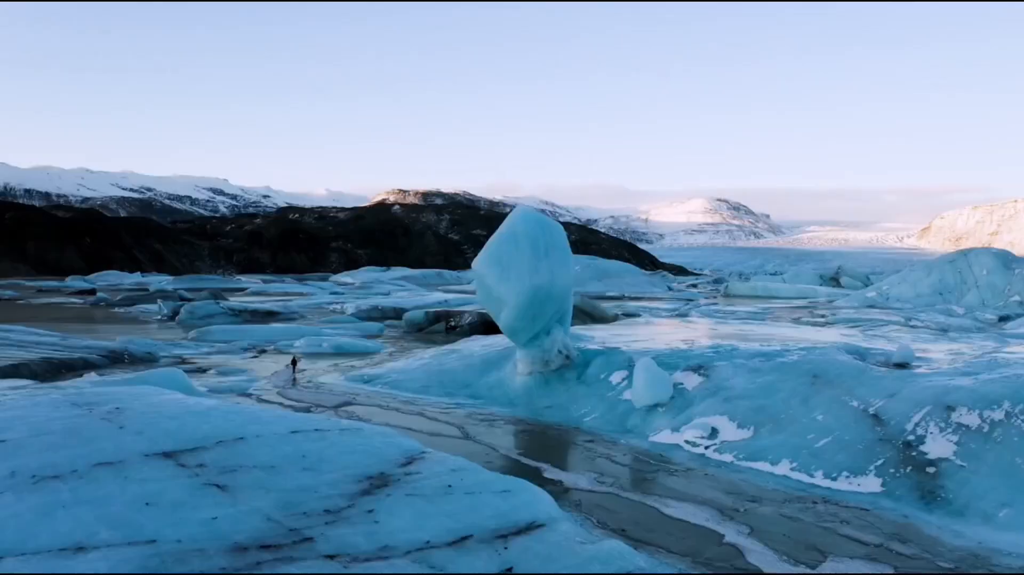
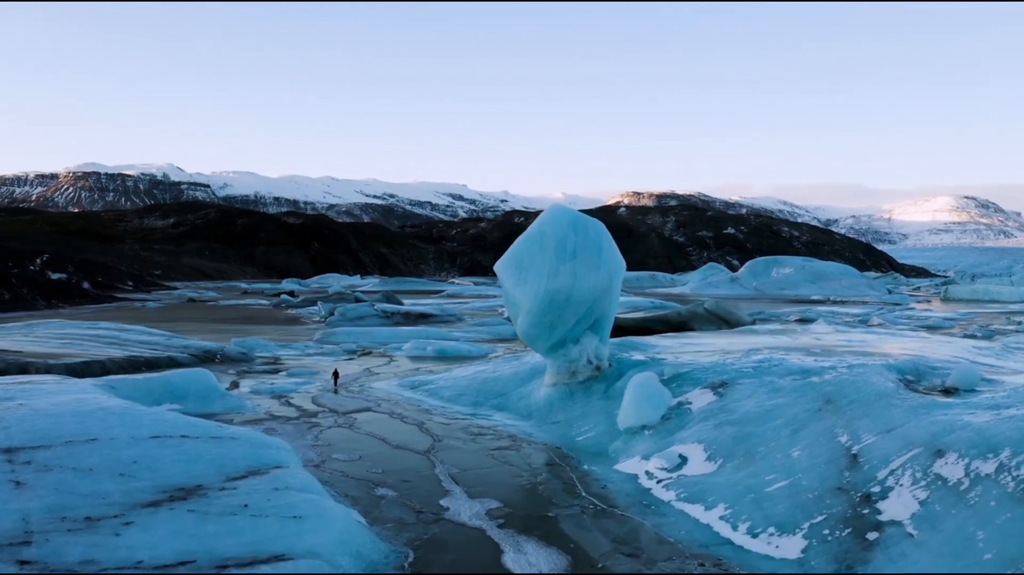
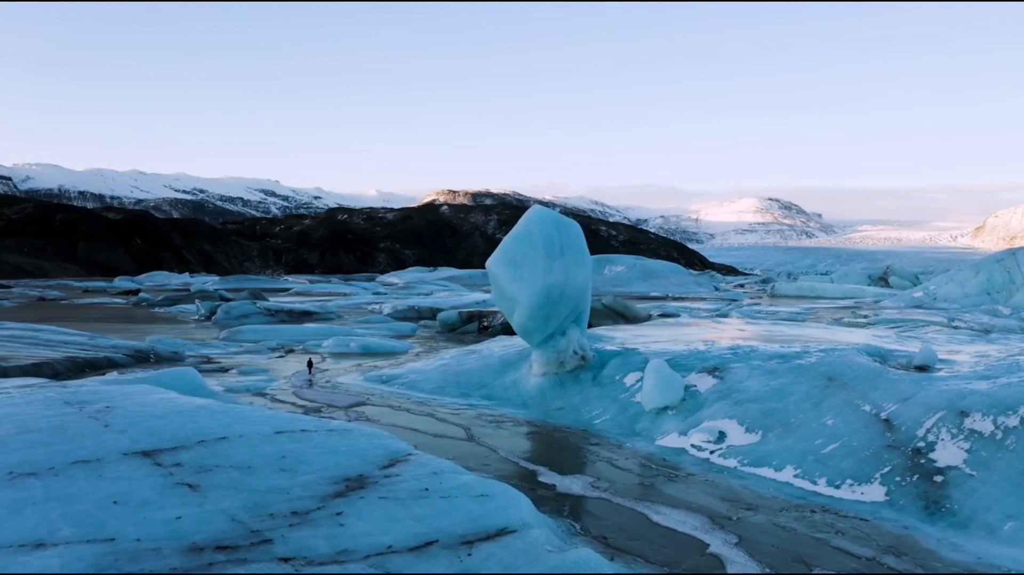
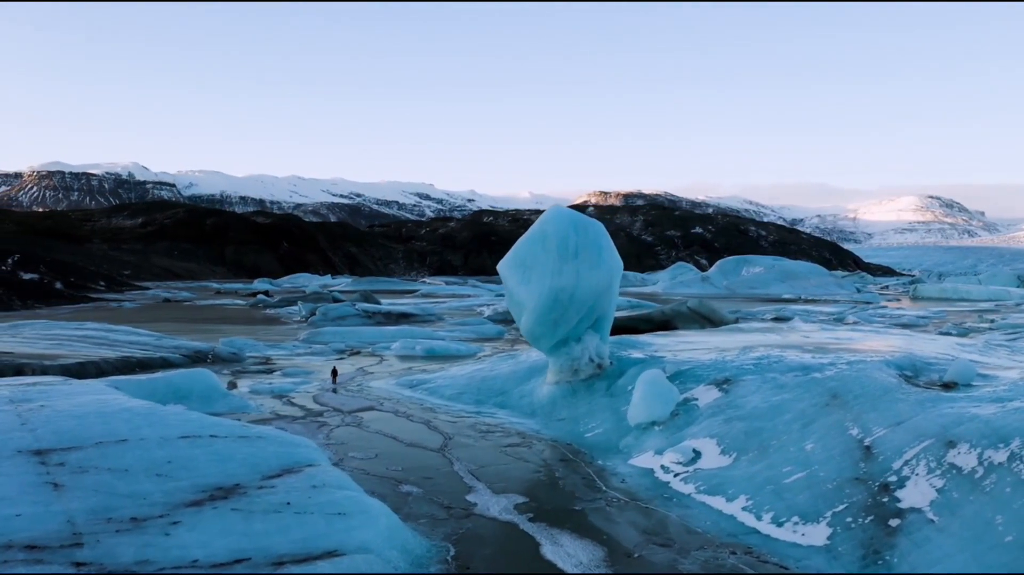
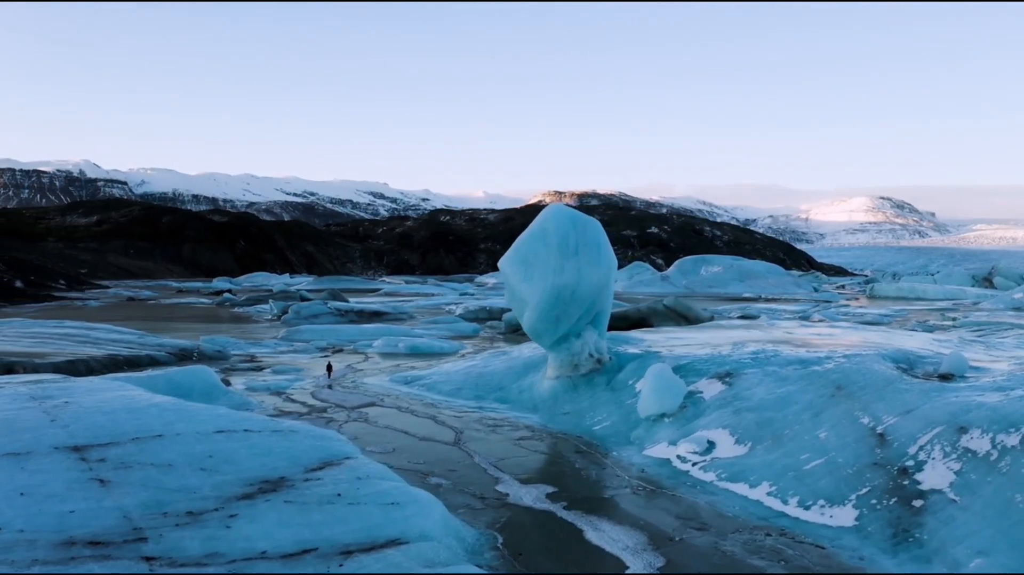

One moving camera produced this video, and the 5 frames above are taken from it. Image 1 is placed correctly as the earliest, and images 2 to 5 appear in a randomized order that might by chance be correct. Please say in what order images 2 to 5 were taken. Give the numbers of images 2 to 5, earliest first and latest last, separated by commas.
3, 5, 4, 2
